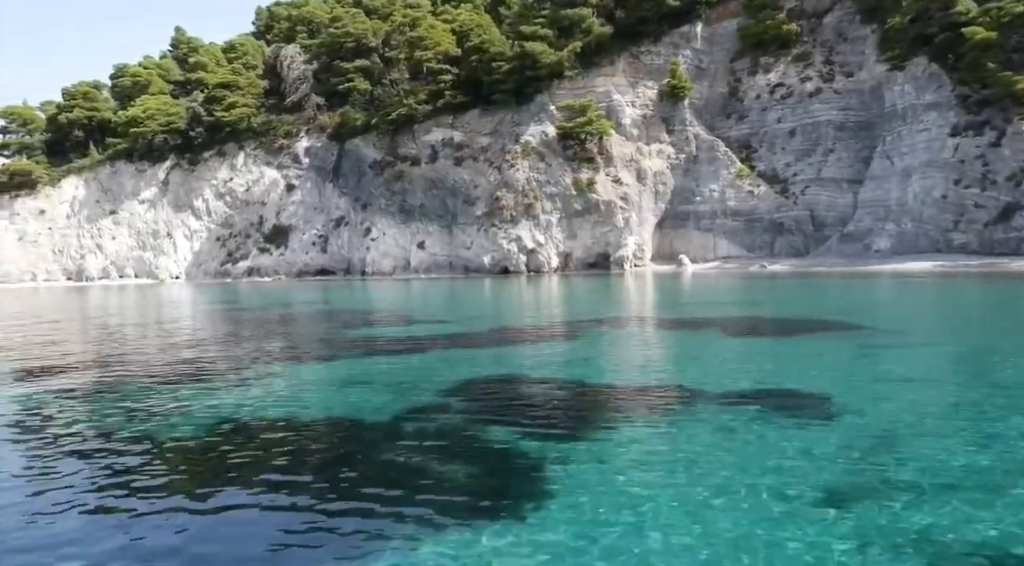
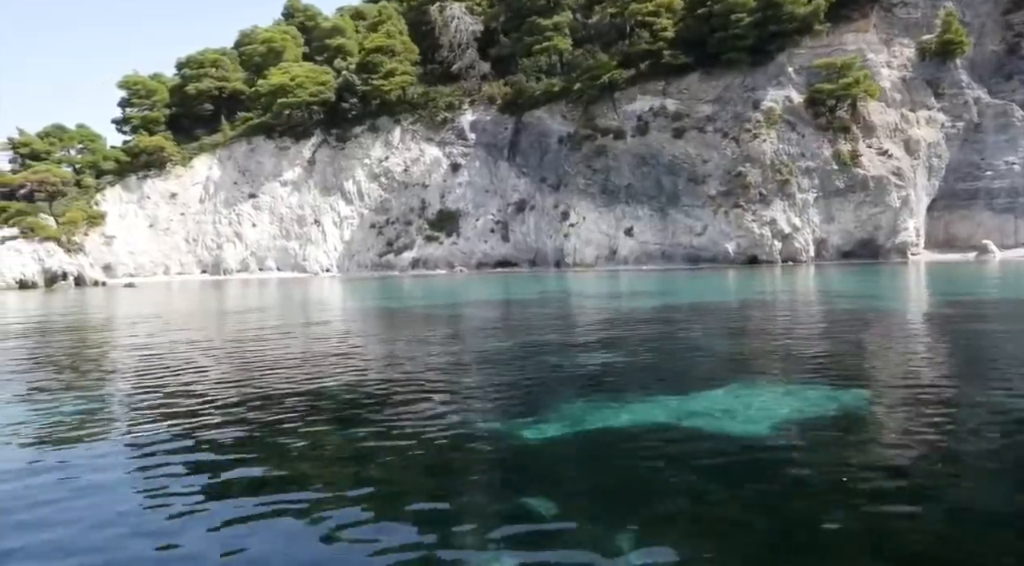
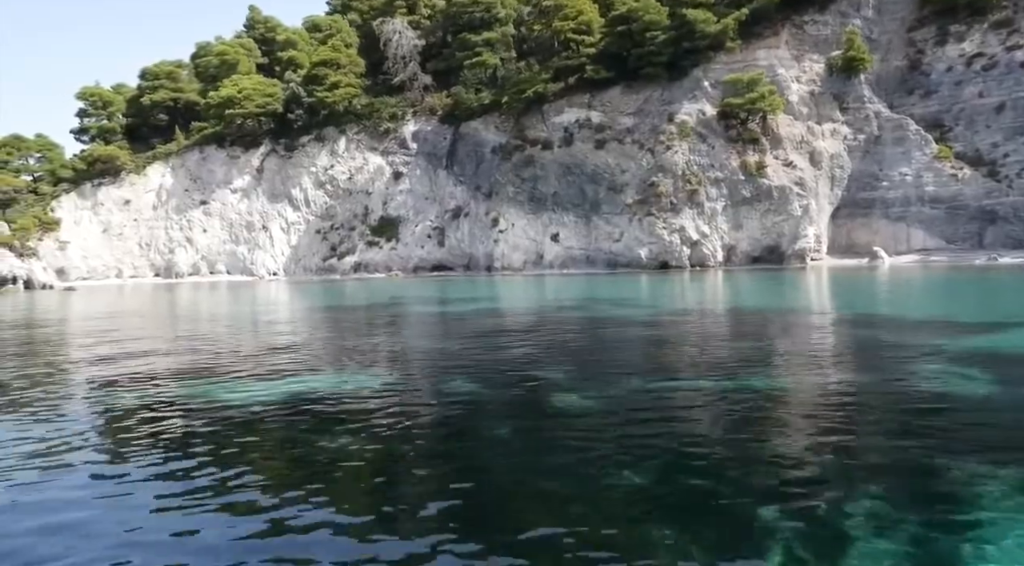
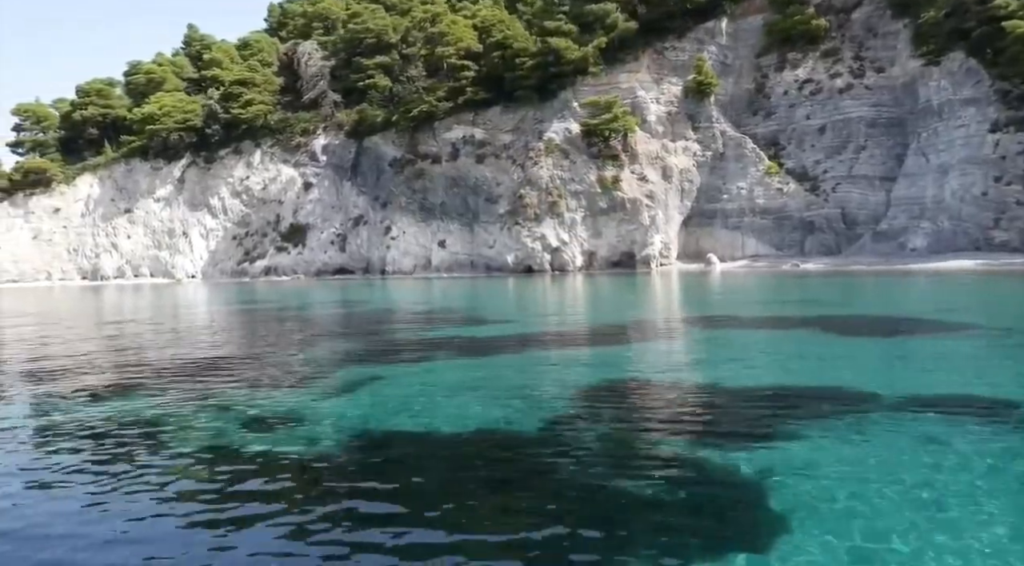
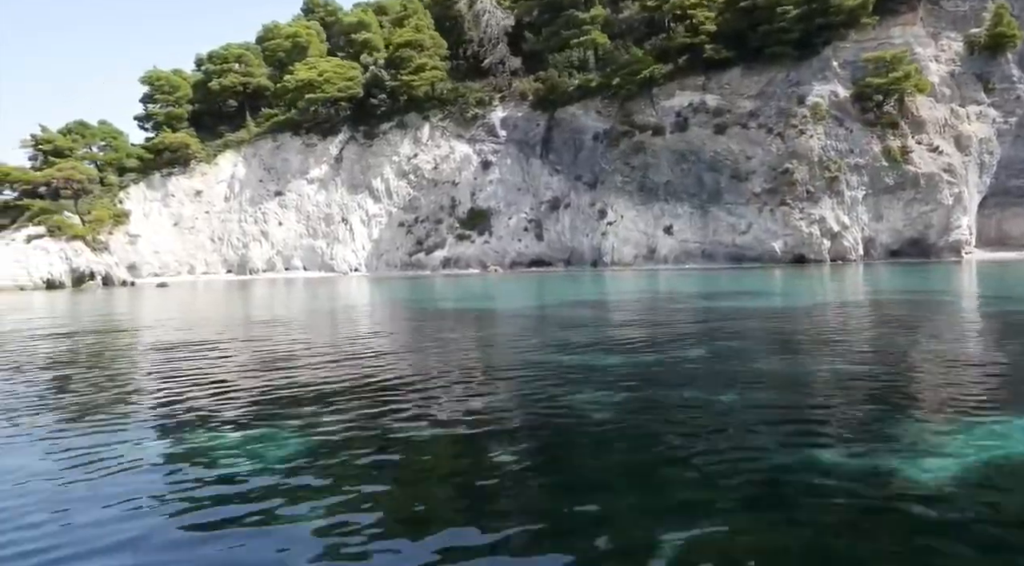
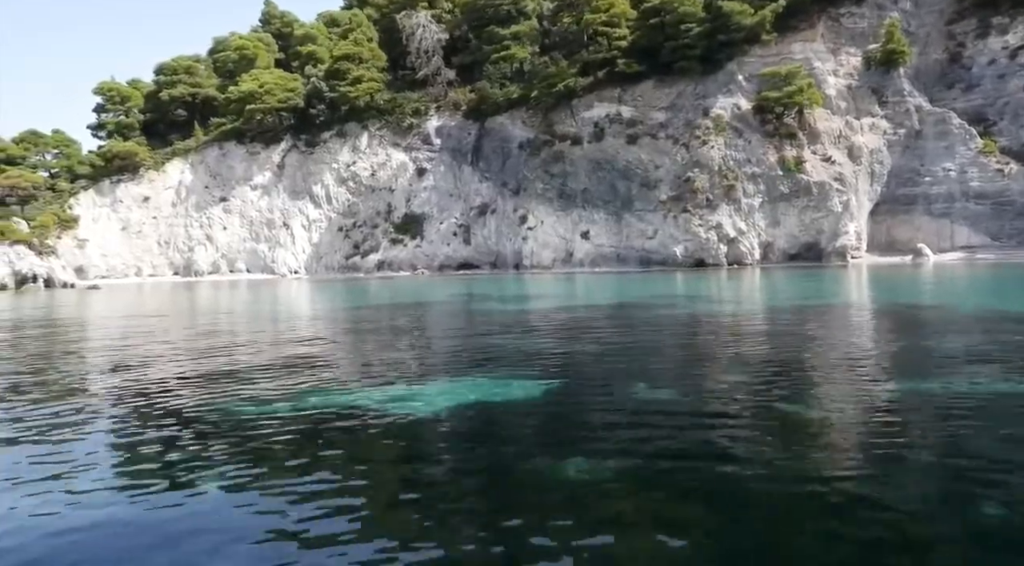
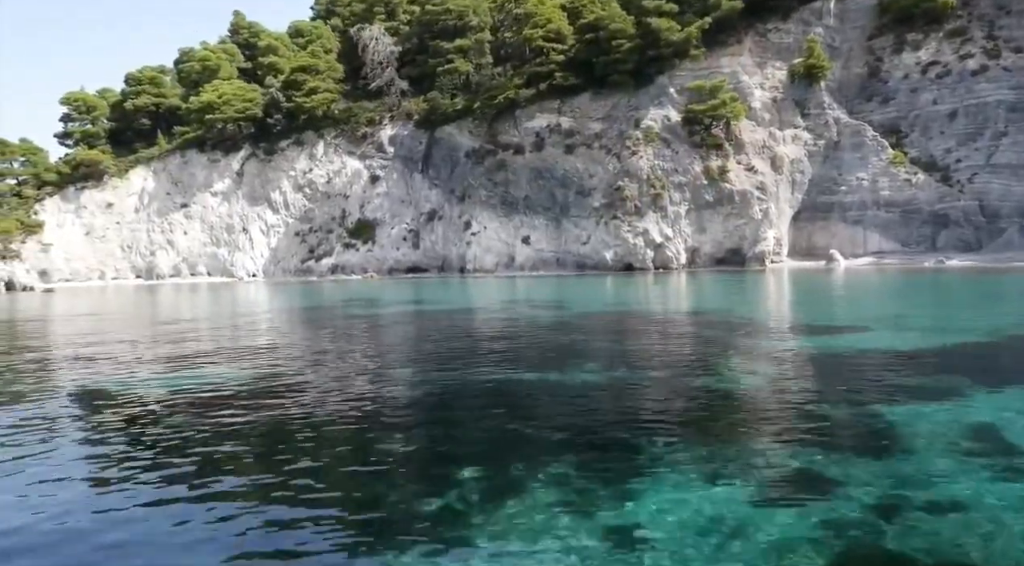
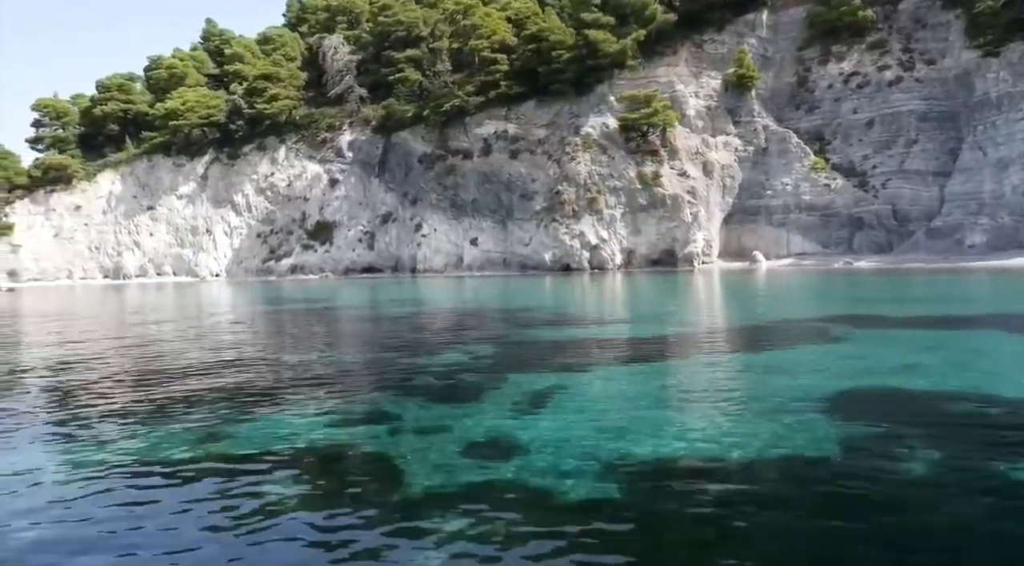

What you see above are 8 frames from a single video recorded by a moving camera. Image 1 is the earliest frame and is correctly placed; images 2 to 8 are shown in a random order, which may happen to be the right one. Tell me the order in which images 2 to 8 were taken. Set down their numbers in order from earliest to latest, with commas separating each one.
4, 8, 7, 3, 6, 2, 5
